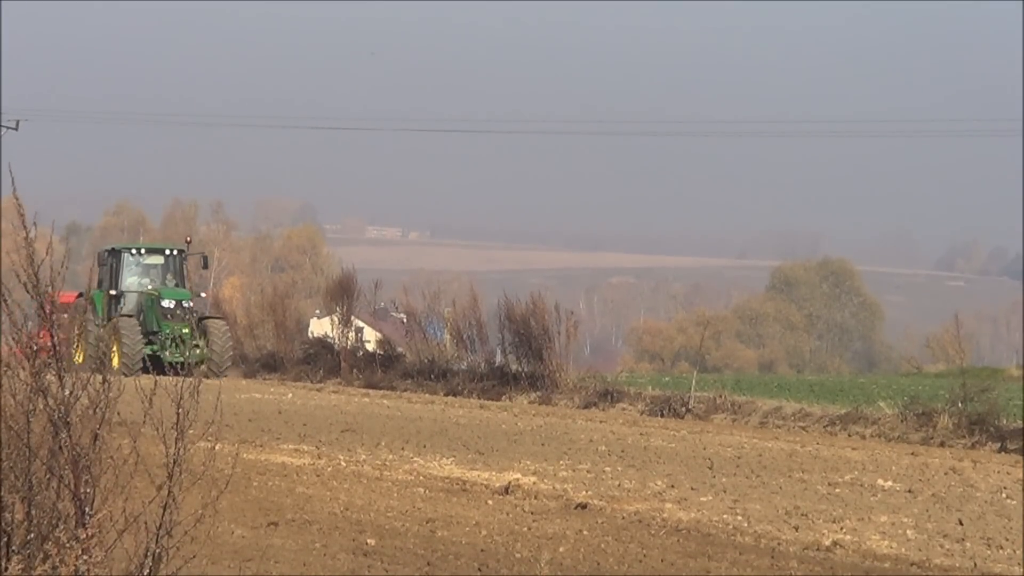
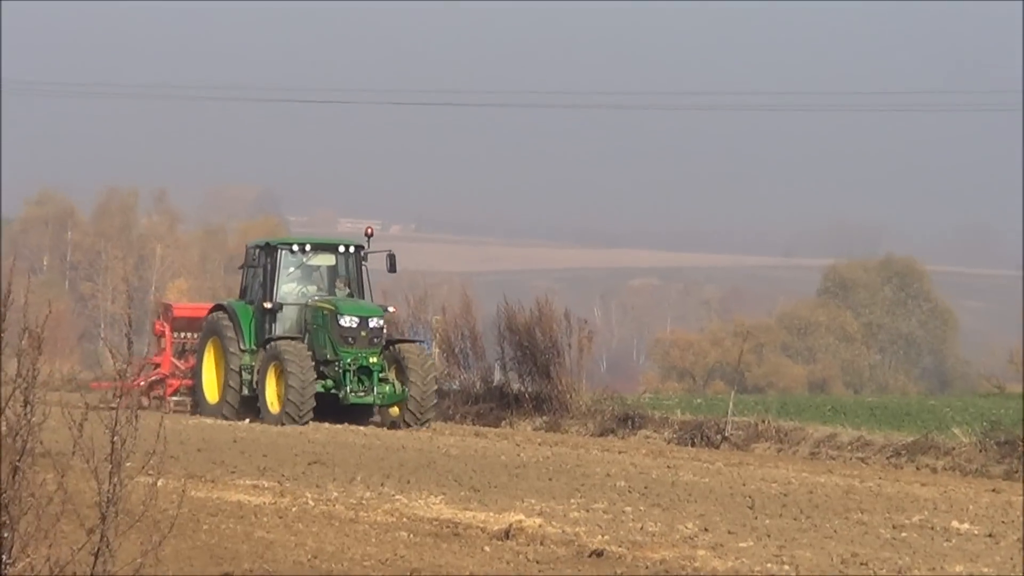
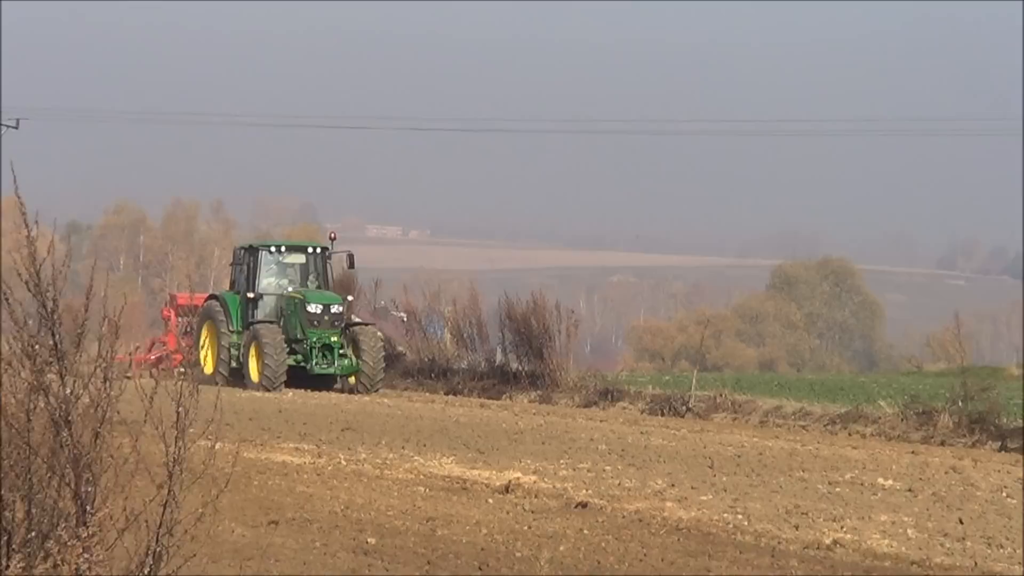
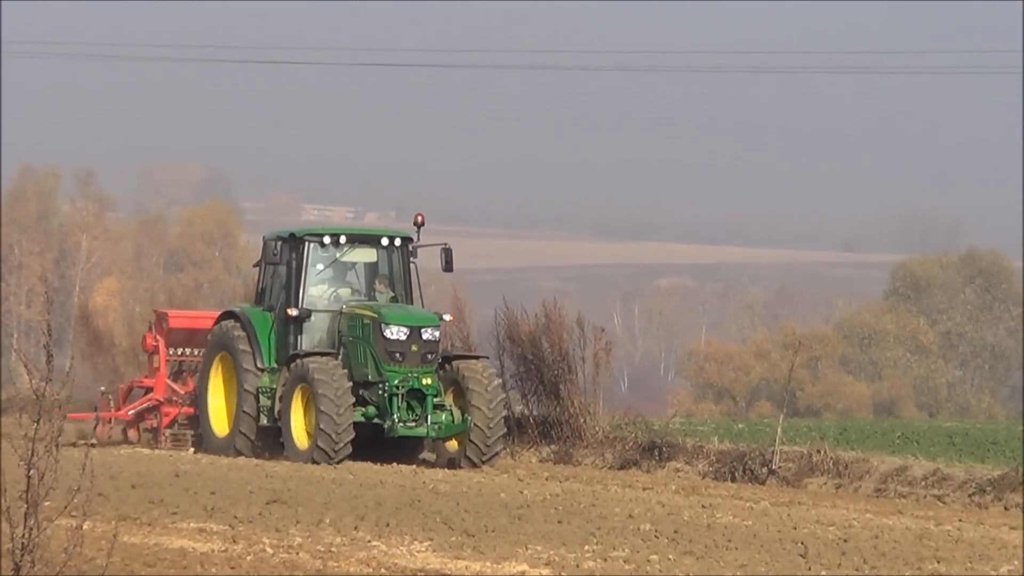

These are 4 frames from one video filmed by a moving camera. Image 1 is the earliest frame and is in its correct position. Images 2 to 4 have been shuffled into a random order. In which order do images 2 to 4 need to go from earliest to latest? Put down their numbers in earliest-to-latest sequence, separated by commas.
3, 2, 4
